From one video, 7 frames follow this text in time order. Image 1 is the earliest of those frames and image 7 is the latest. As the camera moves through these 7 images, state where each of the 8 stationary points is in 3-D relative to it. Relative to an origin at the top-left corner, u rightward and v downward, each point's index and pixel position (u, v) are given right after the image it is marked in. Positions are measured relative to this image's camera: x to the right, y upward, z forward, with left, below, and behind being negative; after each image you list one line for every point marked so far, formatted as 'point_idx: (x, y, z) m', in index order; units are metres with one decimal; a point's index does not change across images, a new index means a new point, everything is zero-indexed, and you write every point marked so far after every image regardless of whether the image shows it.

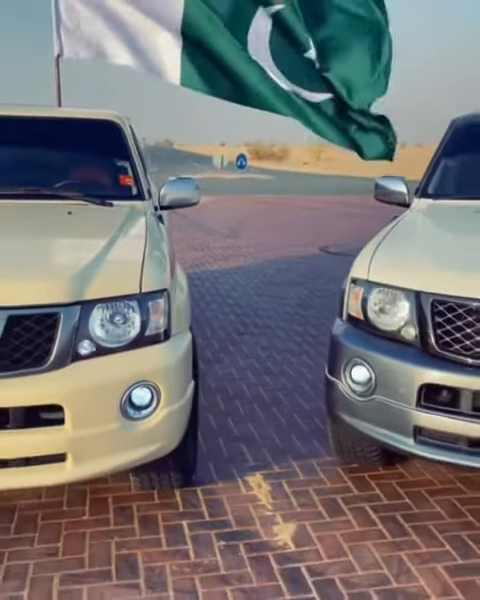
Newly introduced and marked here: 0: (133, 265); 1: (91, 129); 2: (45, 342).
0: (-0.4, +0.1, +2.9) m
1: (-1.0, +1.1, +4.6) m
2: (-0.7, -0.2, +2.7) m
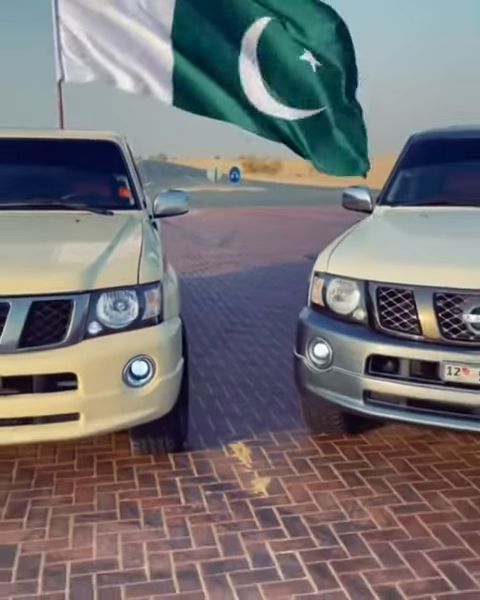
0: (-0.5, +0.2, +3.5) m
1: (-1.1, +1.1, +5.2) m
2: (-0.8, -0.1, +3.3) m
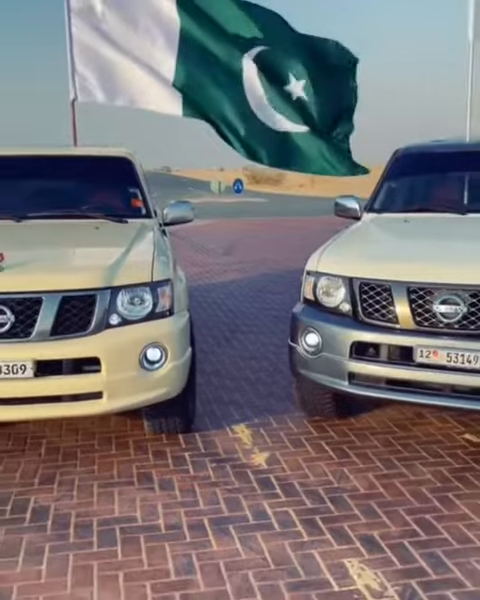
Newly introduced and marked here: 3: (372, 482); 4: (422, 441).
0: (-0.5, +0.2, +4.1) m
1: (-1.1, +1.1, +5.8) m
2: (-0.8, -0.1, +3.8) m
3: (+0.7, -1.0, +3.9) m
4: (+1.1, -0.9, +4.4) m
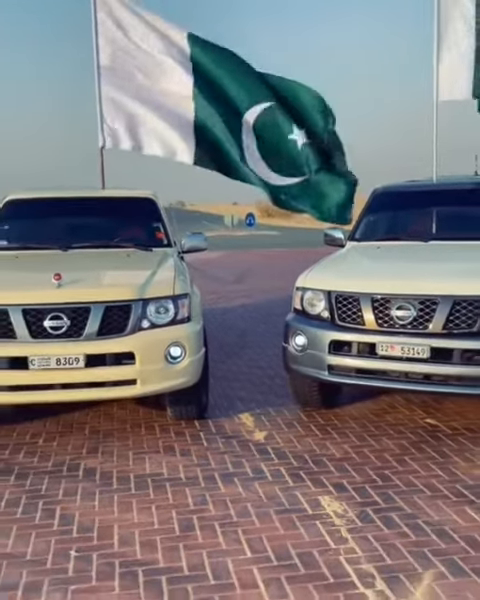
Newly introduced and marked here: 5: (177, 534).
0: (-0.5, +0.1, +5.2) m
1: (-1.0, +1.0, +7.0) m
2: (-0.8, -0.1, +4.9) m
3: (+0.7, -1.0, +4.9) m
4: (+1.2, -1.0, +5.5) m
5: (-0.3, -1.2, +3.7) m
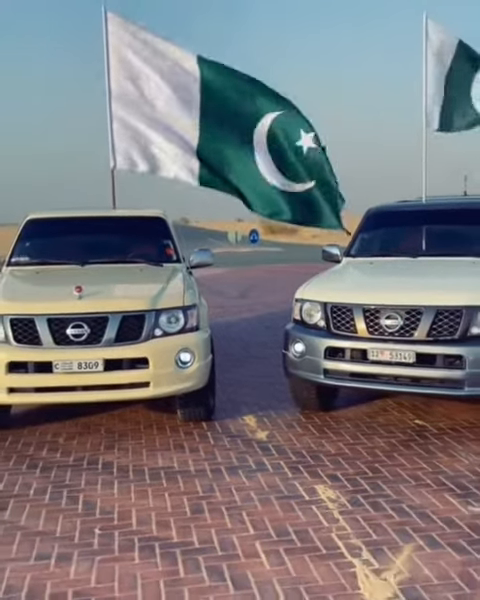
0: (-0.5, +0.1, +5.7) m
1: (-1.0, +0.8, +7.5) m
2: (-0.8, -0.2, +5.4) m
3: (+0.8, -1.1, +5.4) m
4: (+1.2, -1.1, +6.0) m
5: (-0.3, -1.3, +4.2) m
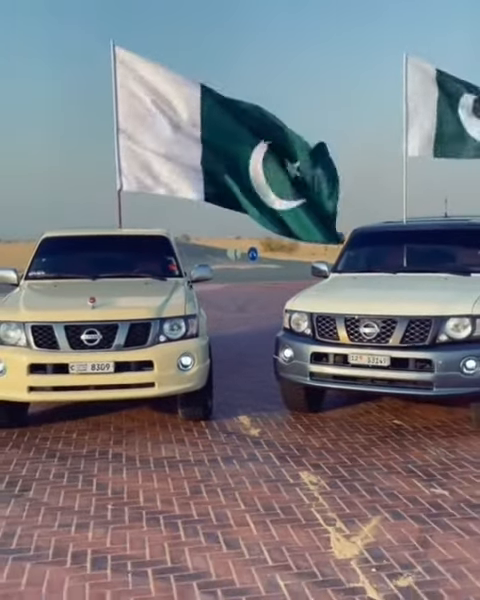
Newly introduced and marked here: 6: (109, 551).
0: (-0.5, 0.0, +6.4) m
1: (-1.0, +0.7, +8.2) m
2: (-0.8, -0.3, +6.1) m
3: (+0.7, -1.2, +6.1) m
4: (+1.2, -1.2, +6.6) m
5: (-0.4, -1.3, +4.9) m
6: (-0.7, -1.4, +4.0) m
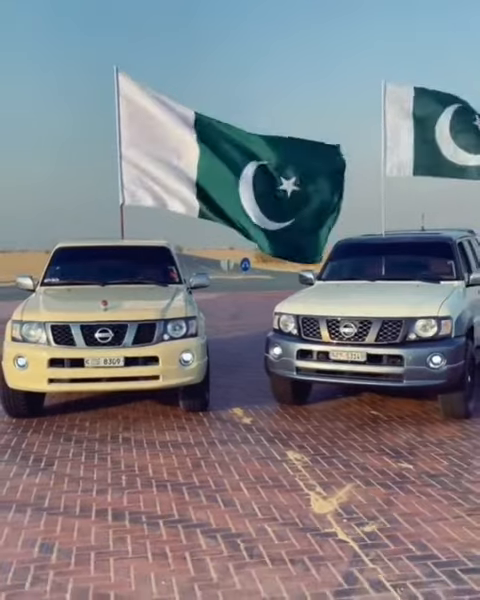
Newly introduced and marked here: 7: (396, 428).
0: (-0.6, -0.1, +7.2) m
1: (-1.1, +0.6, +9.0) m
2: (-0.9, -0.3, +6.9) m
3: (+0.7, -1.2, +6.9) m
4: (+1.1, -1.2, +7.4) m
5: (-0.4, -1.4, +5.7) m
6: (-0.8, -1.4, +4.8) m
7: (+1.5, -1.2, +6.8) m
